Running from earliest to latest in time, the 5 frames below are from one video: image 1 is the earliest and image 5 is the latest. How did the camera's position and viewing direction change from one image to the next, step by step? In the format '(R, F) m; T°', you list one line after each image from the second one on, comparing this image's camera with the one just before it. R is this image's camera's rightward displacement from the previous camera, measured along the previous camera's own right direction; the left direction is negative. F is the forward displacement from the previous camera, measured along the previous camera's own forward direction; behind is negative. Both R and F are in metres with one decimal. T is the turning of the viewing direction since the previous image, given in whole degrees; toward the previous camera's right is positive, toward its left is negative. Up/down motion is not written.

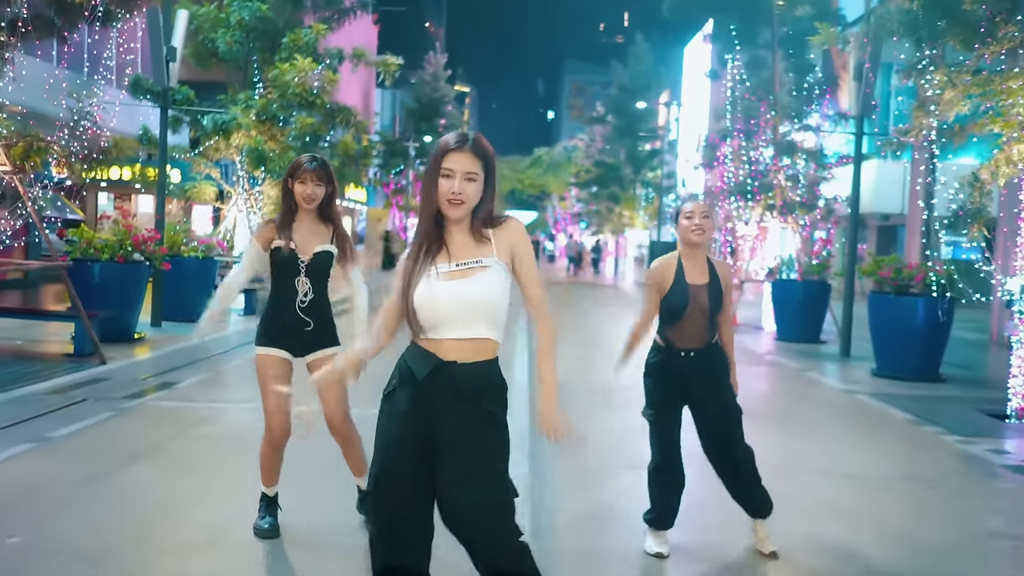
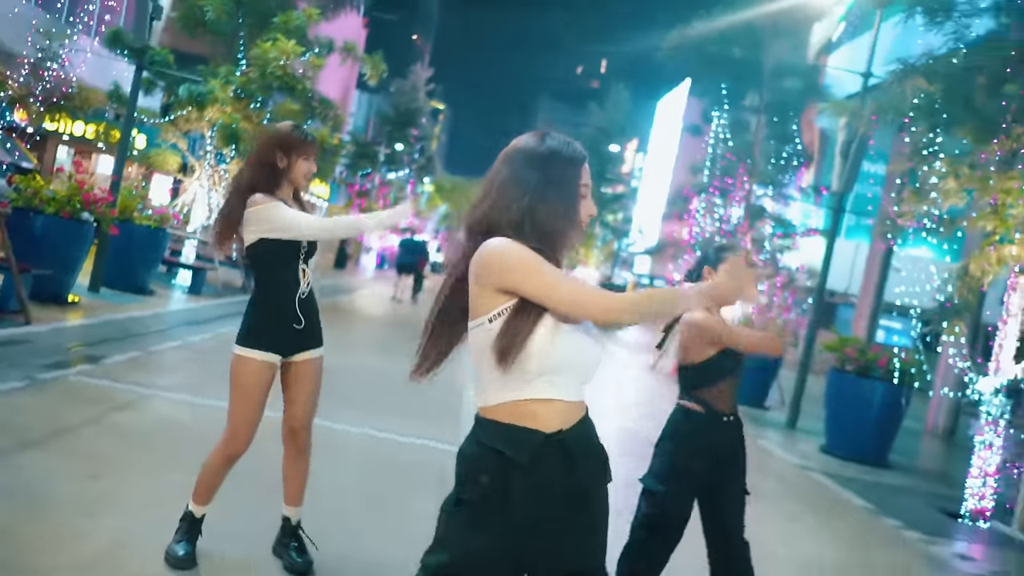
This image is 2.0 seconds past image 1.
(-0.5, +0.3) m; +5°
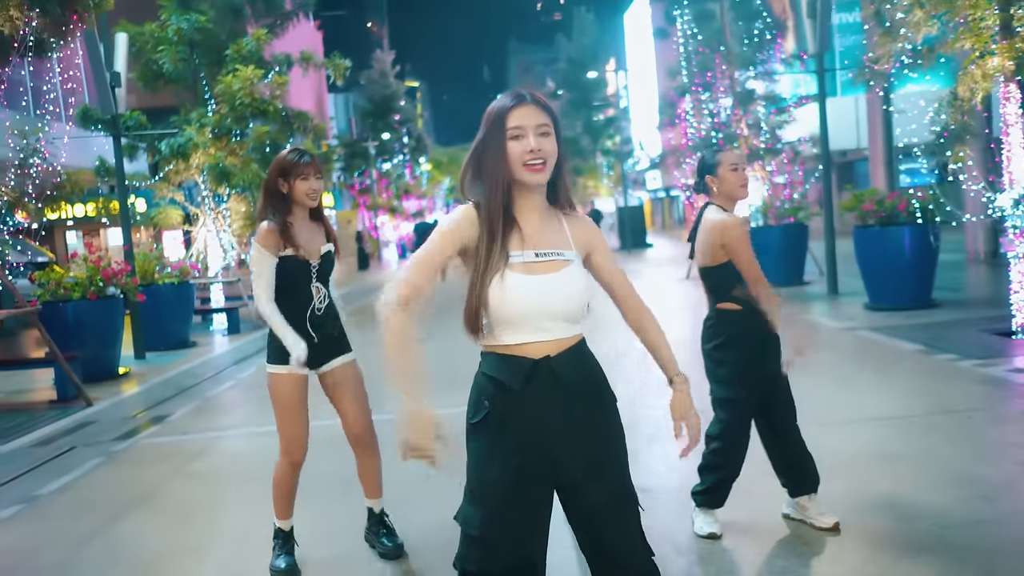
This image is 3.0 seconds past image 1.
(+0.2, -0.2) m; -3°
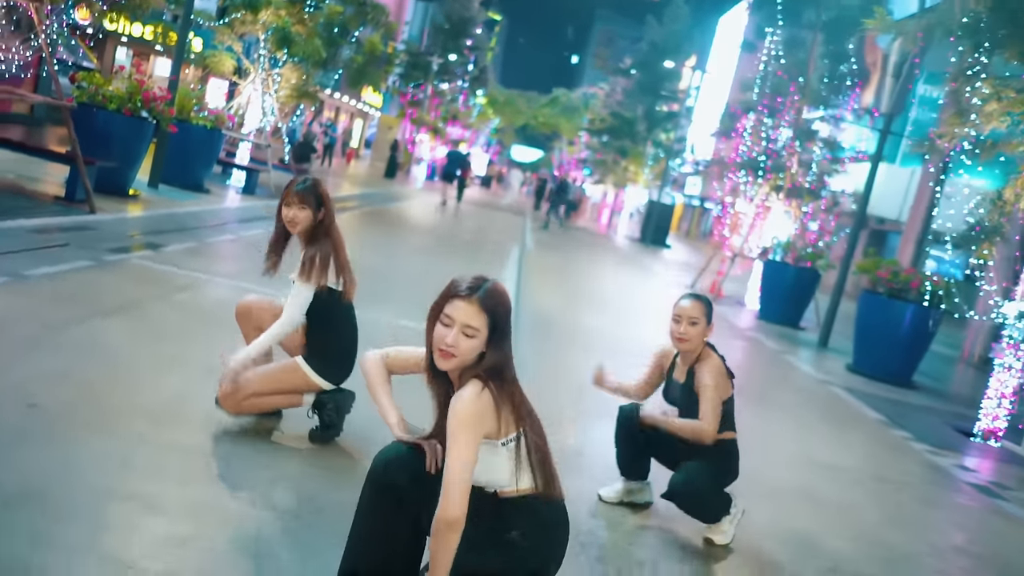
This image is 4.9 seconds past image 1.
(+0.1, -0.1) m; 0°
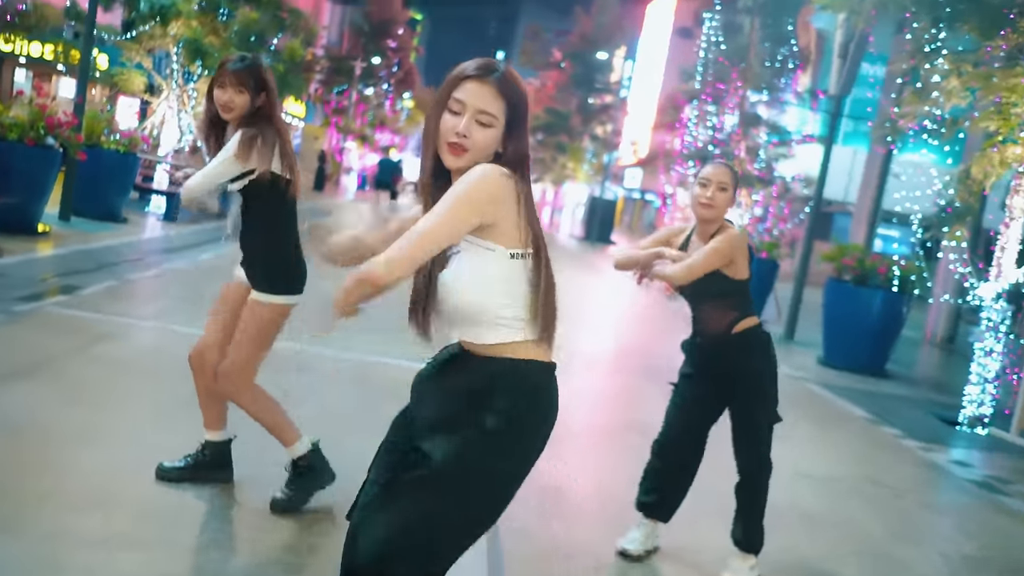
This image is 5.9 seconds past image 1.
(-0.2, +0.7) m; +4°
